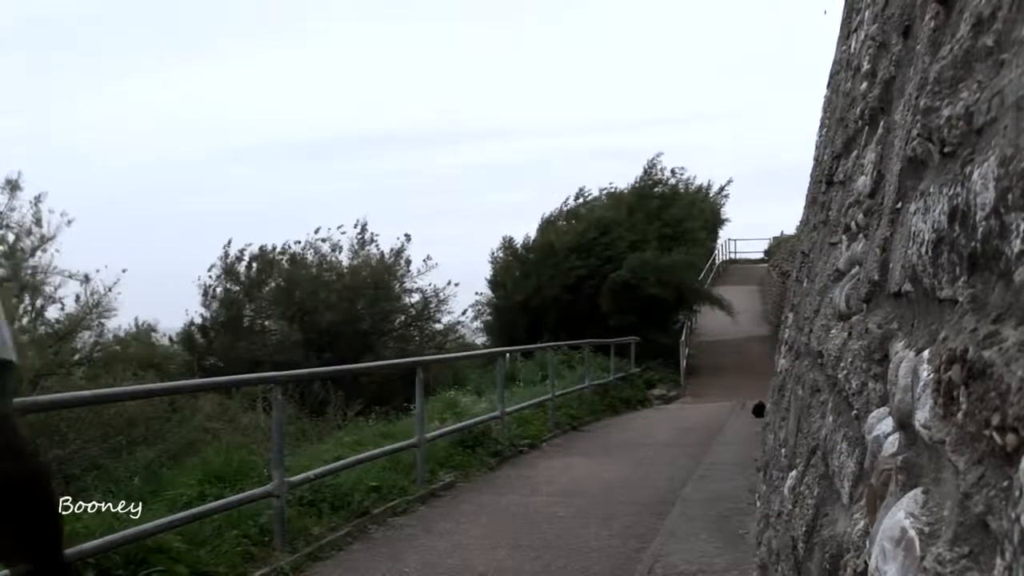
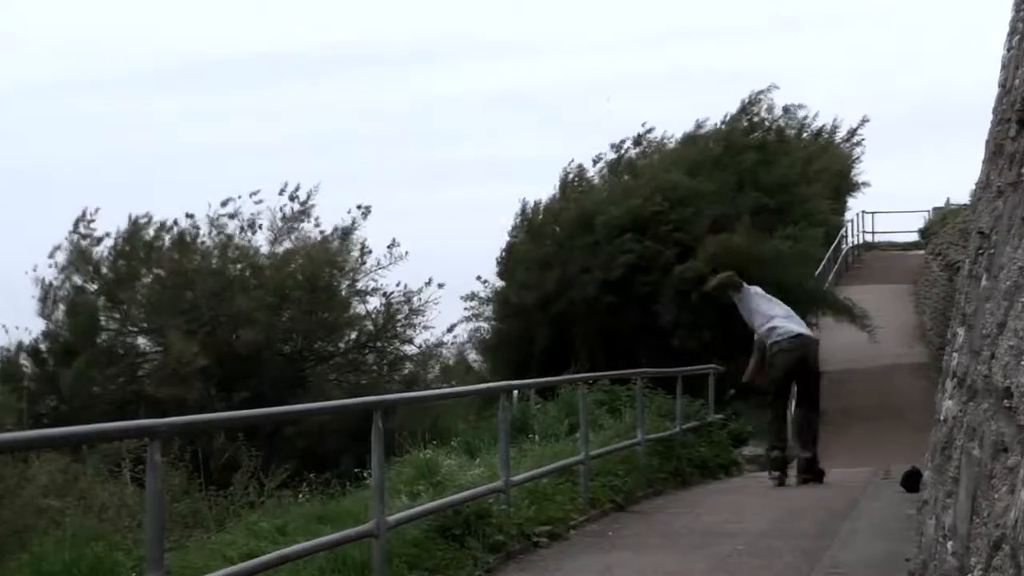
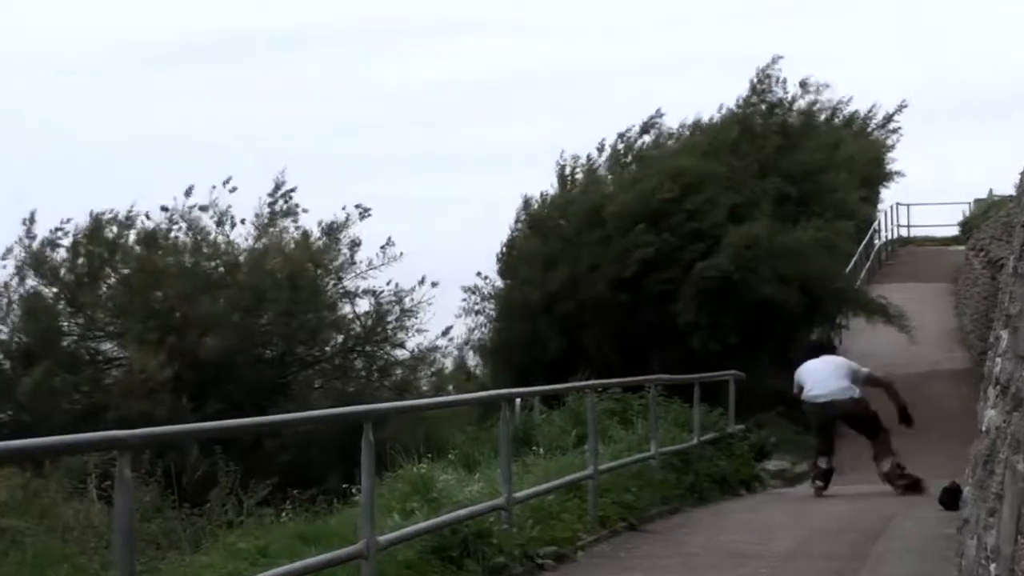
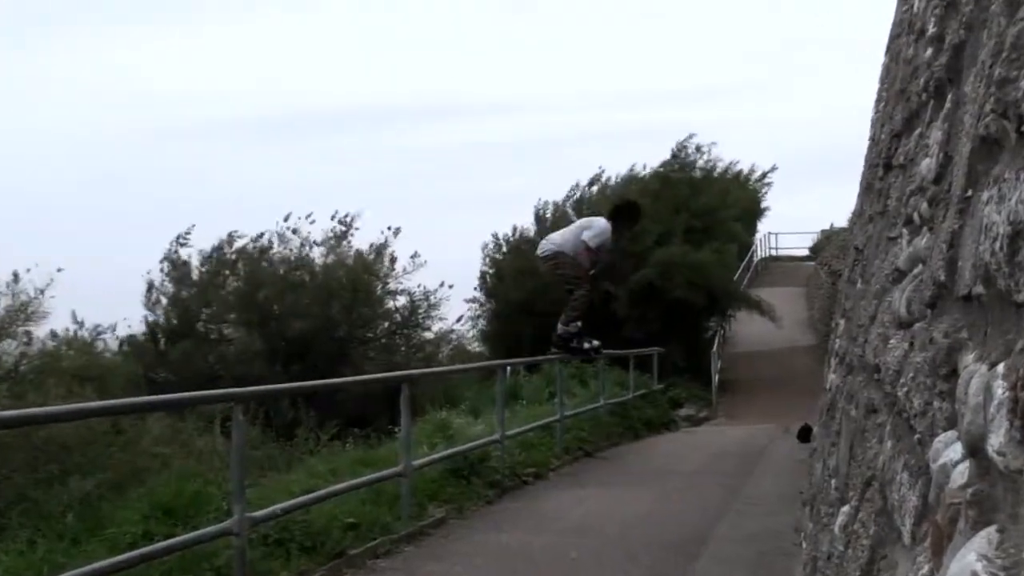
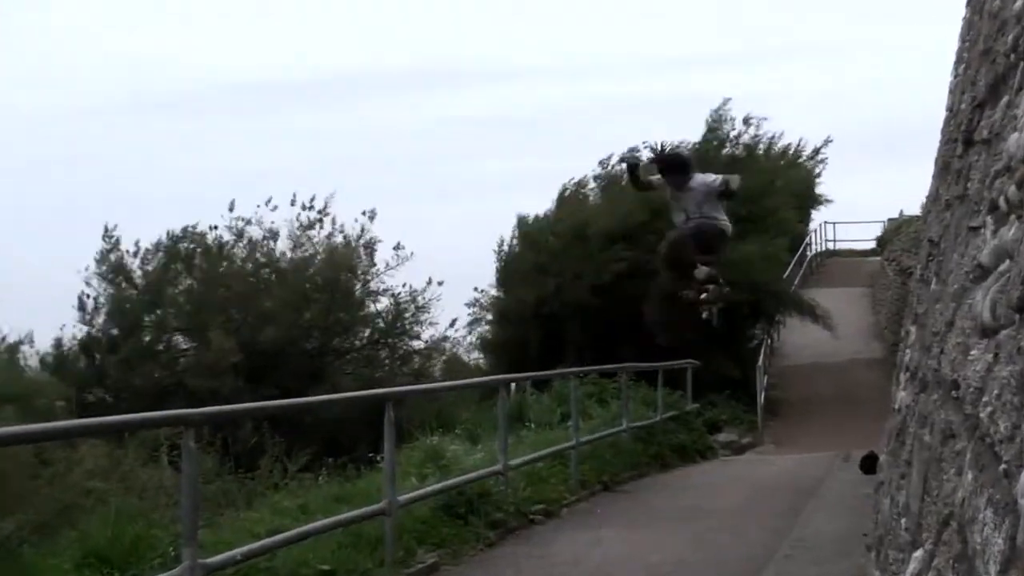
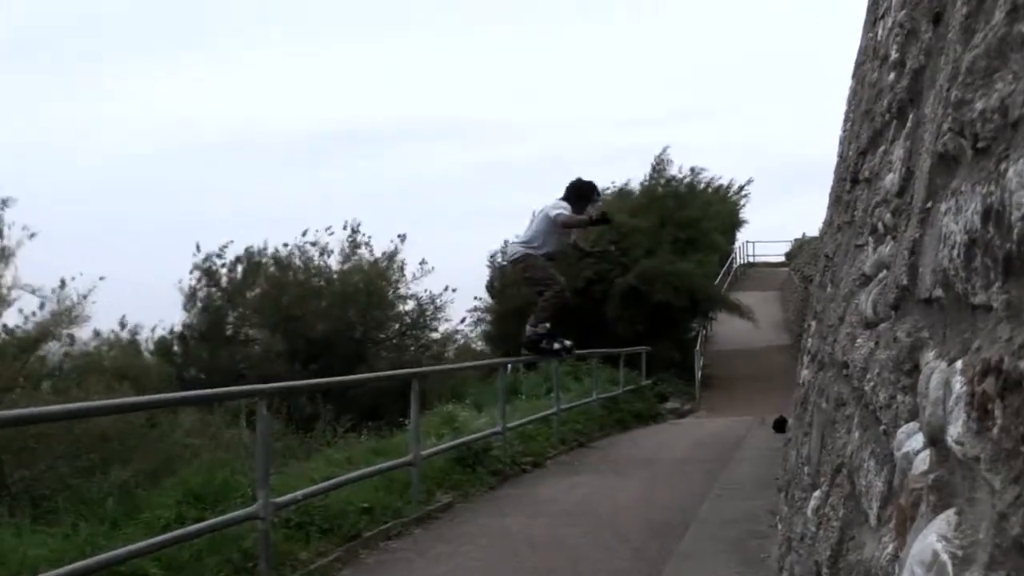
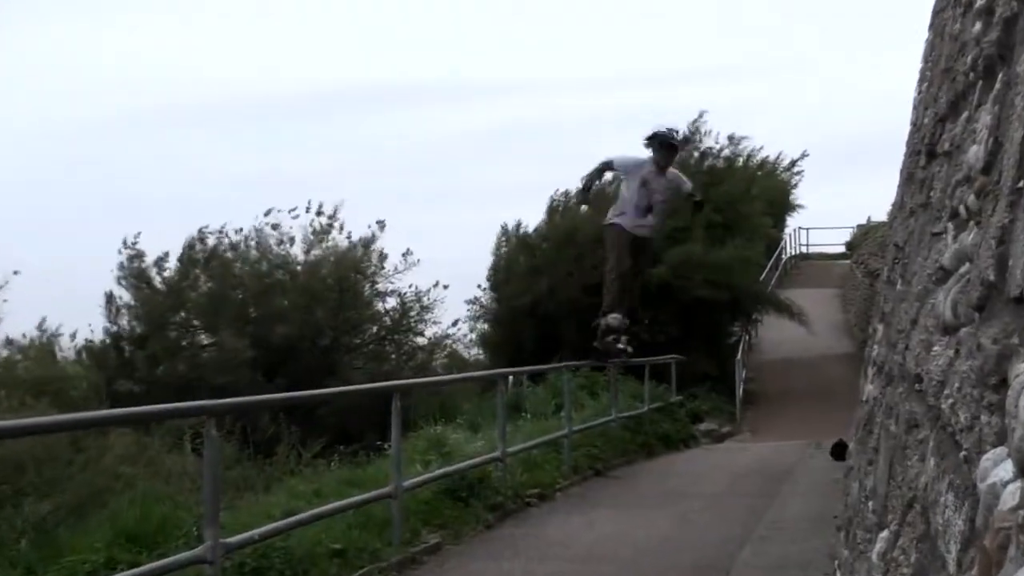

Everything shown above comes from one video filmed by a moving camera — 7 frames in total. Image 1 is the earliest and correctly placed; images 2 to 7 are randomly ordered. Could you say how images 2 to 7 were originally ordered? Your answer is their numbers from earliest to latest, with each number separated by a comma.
6, 4, 7, 5, 2, 3
